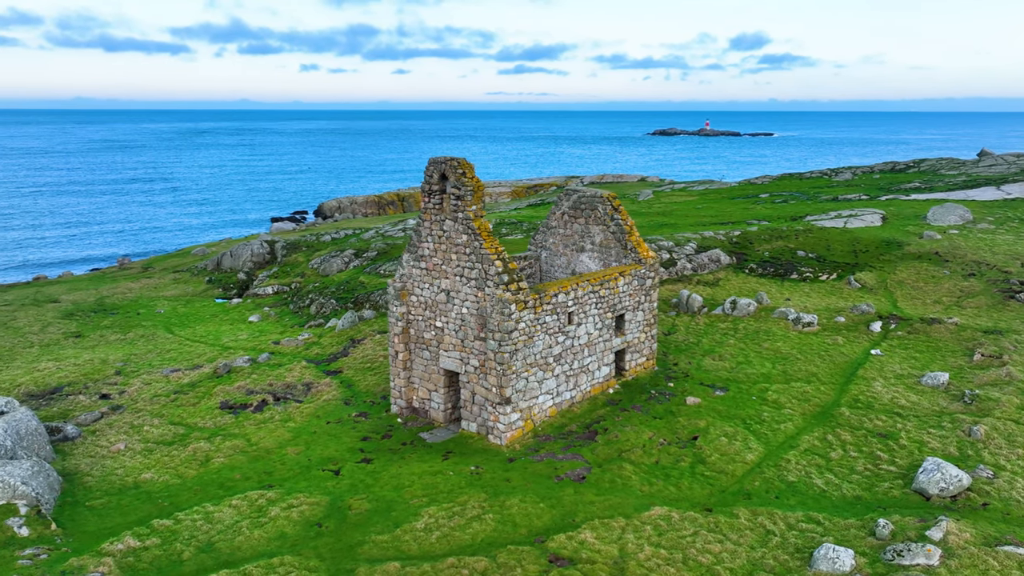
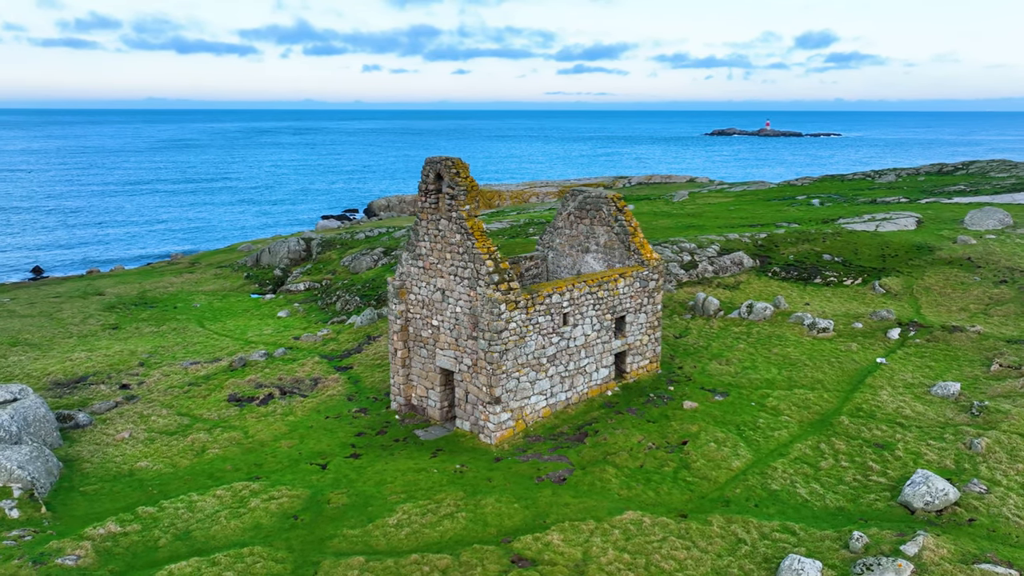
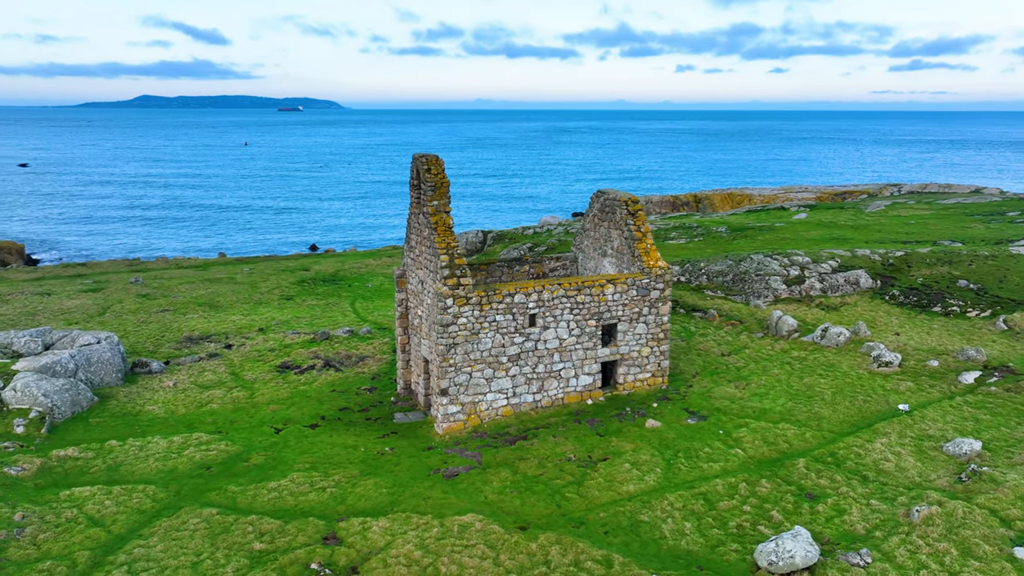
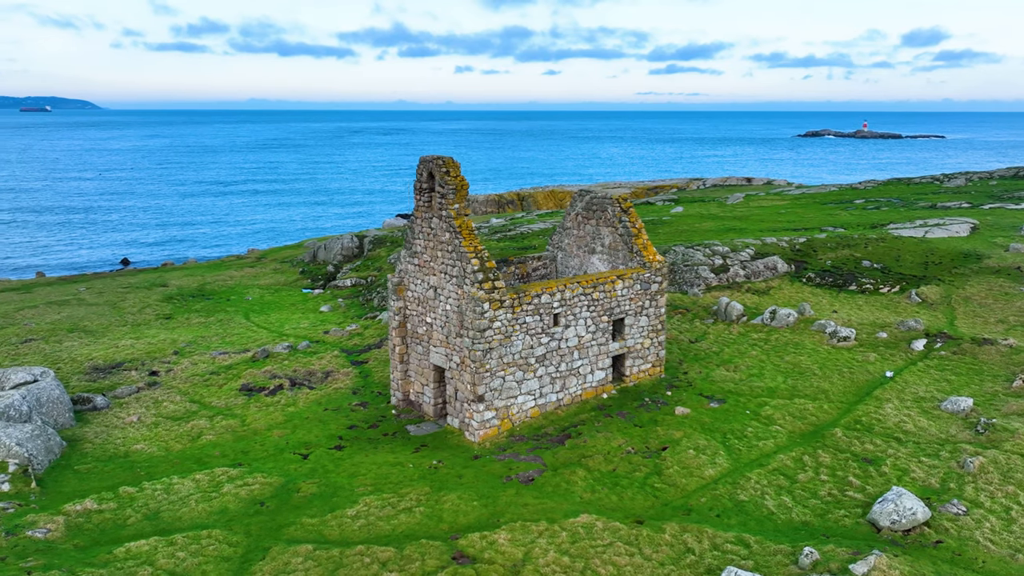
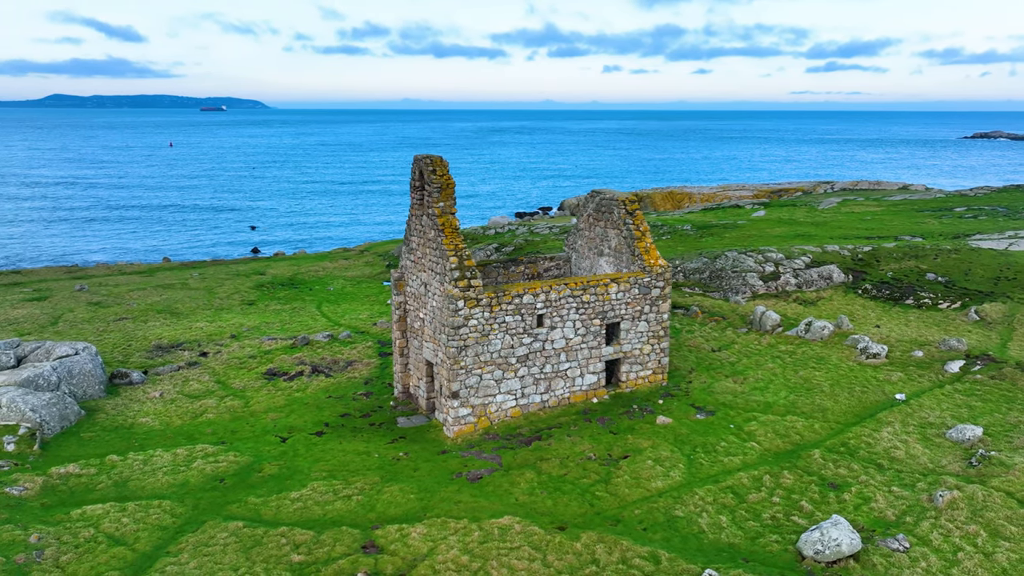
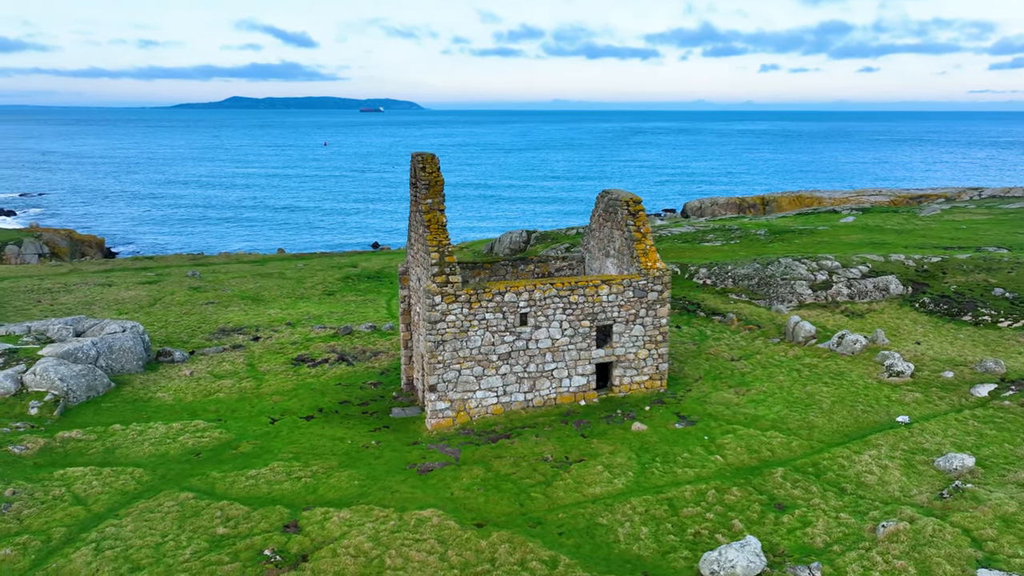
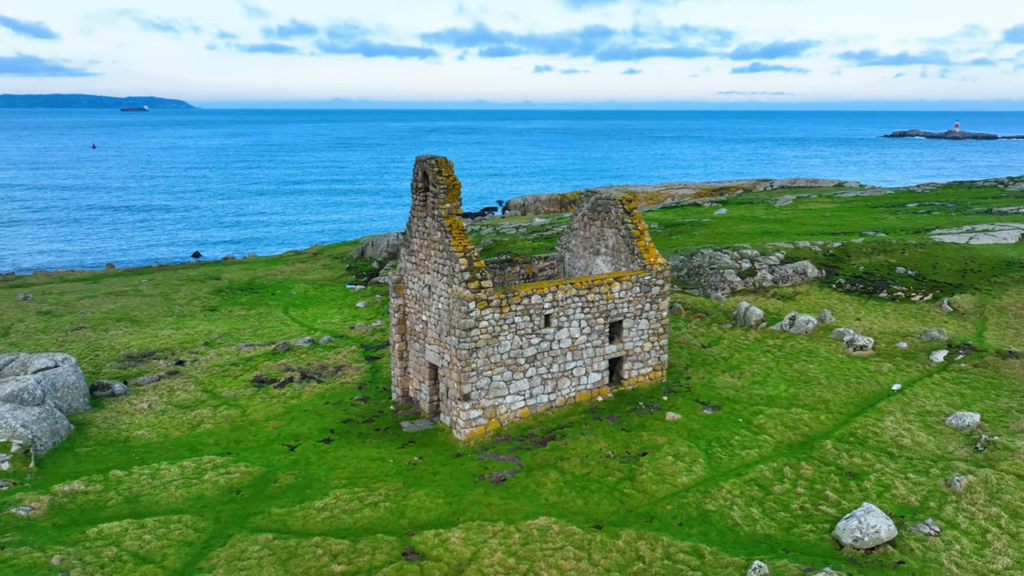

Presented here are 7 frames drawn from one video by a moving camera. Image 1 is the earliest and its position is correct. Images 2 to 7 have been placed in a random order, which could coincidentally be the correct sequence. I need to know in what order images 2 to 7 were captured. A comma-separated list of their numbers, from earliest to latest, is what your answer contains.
2, 4, 7, 5, 3, 6
